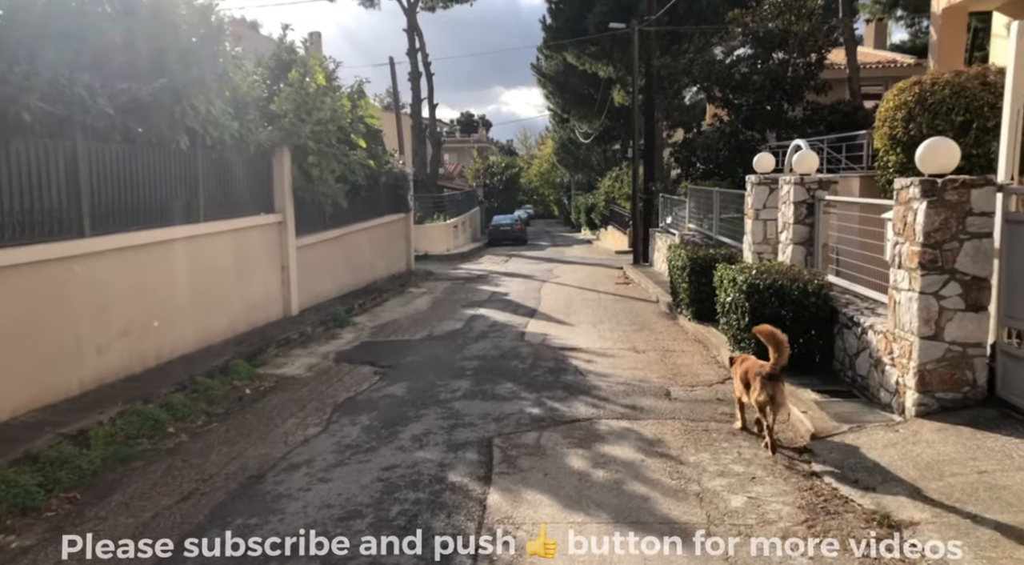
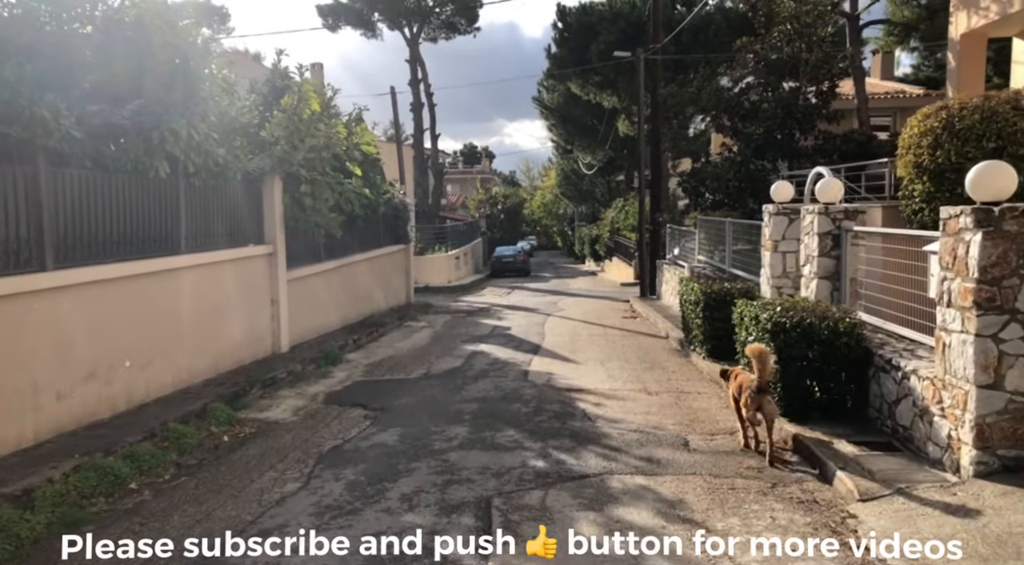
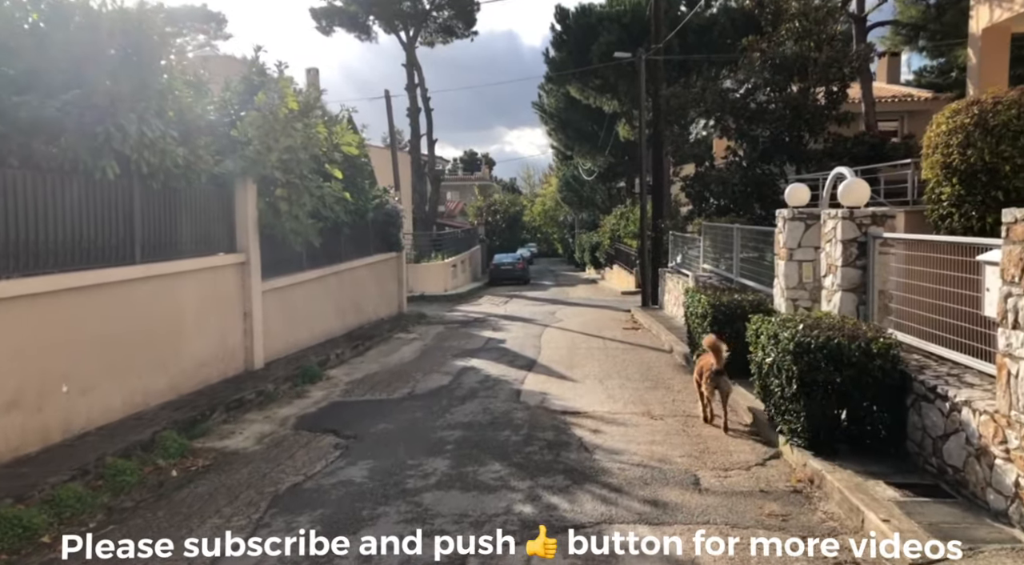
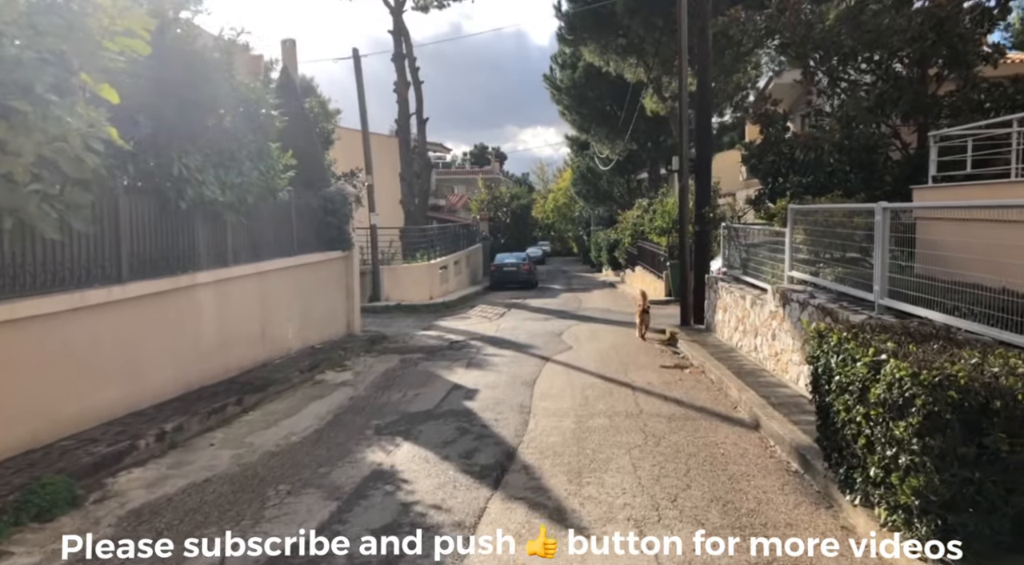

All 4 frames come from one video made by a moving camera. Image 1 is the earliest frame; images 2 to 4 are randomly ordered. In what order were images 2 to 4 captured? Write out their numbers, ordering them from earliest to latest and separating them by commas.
2, 3, 4
